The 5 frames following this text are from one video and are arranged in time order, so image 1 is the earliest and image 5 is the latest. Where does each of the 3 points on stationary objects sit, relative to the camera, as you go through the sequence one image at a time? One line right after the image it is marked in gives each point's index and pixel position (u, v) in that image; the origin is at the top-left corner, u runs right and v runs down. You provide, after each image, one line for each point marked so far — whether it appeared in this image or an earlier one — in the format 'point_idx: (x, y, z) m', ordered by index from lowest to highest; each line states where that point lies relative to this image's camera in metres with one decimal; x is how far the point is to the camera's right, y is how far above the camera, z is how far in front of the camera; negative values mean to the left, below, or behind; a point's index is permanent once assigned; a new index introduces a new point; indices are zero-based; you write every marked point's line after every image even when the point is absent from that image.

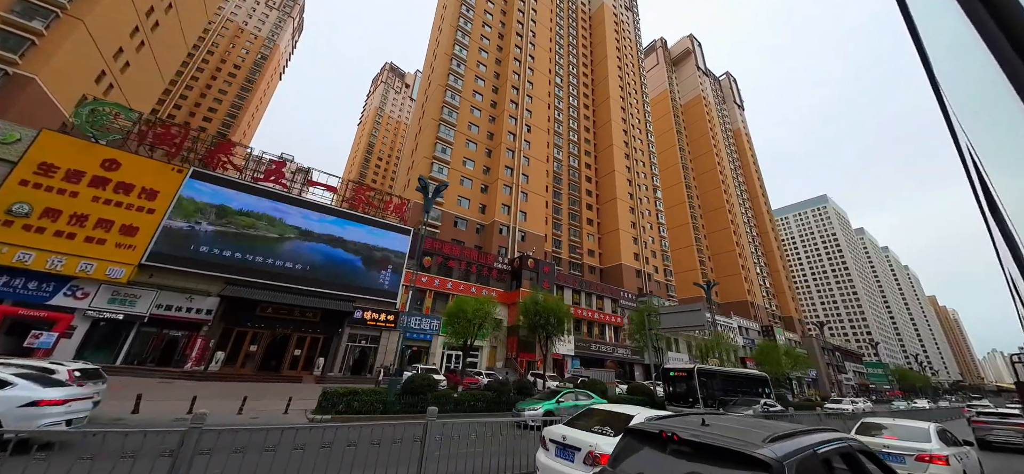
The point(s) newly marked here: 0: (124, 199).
0: (-21.8, +2.2, +19.4) m
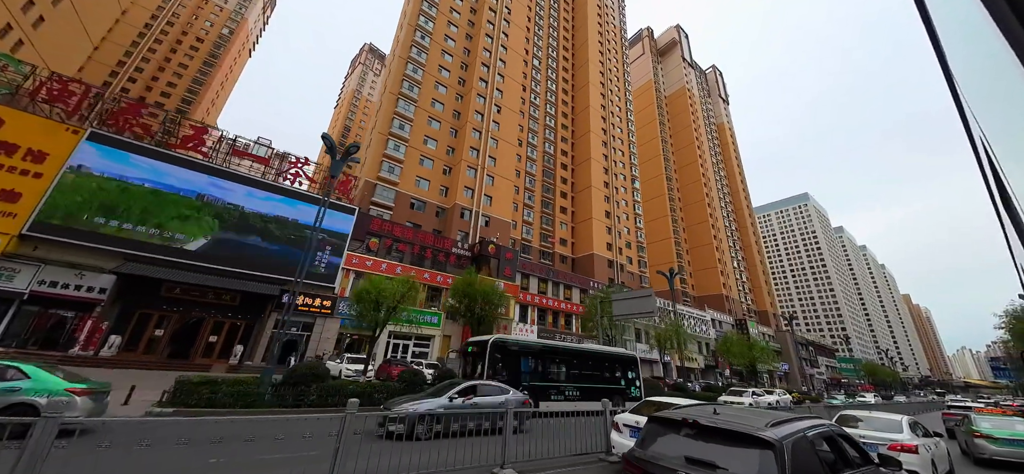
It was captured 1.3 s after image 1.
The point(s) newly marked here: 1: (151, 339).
0: (-25.1, +3.8, +17.0) m
1: (-19.7, -5.5, +18.8) m
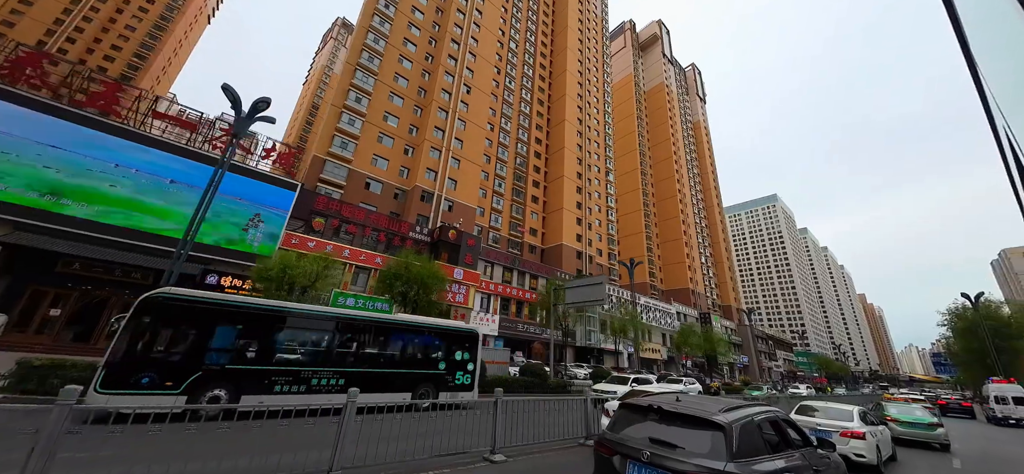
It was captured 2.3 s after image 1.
0: (-27.5, +5.5, +14.4) m
1: (-22.5, -3.9, +16.6) m
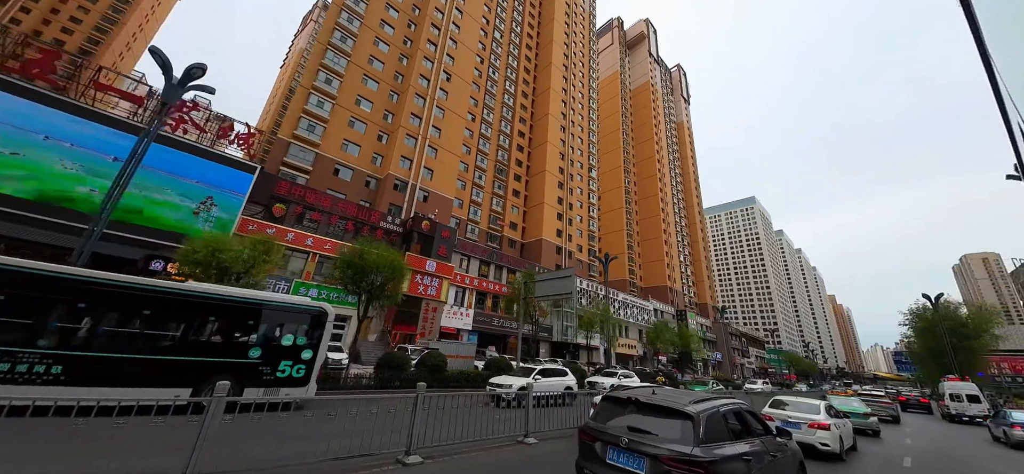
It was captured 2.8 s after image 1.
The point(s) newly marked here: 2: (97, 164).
0: (-28.9, +6.6, +12.5) m
1: (-24.1, -2.9, +15.1) m
2: (-22.0, +4.2, +17.9) m
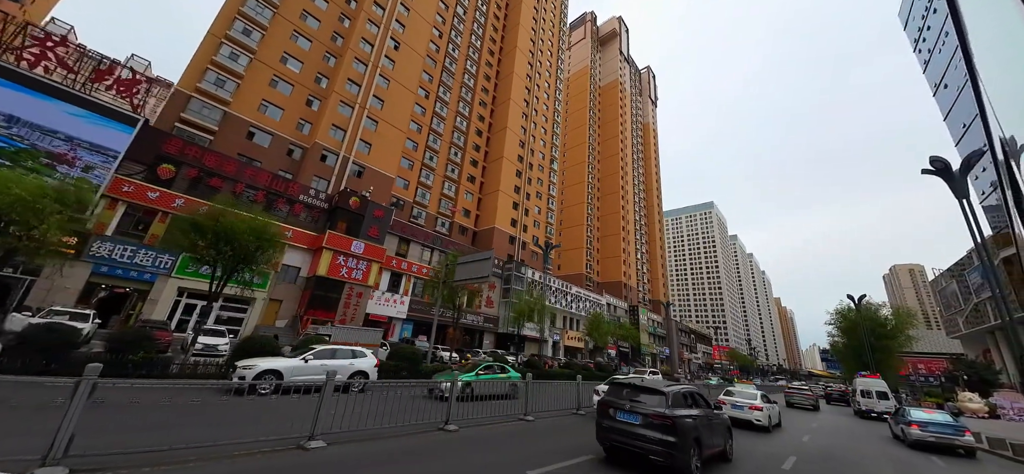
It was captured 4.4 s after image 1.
0: (-32.0, +8.9, +8.3) m
1: (-27.9, -0.7, +11.3) m
2: (-25.7, +6.3, +14.2) m
